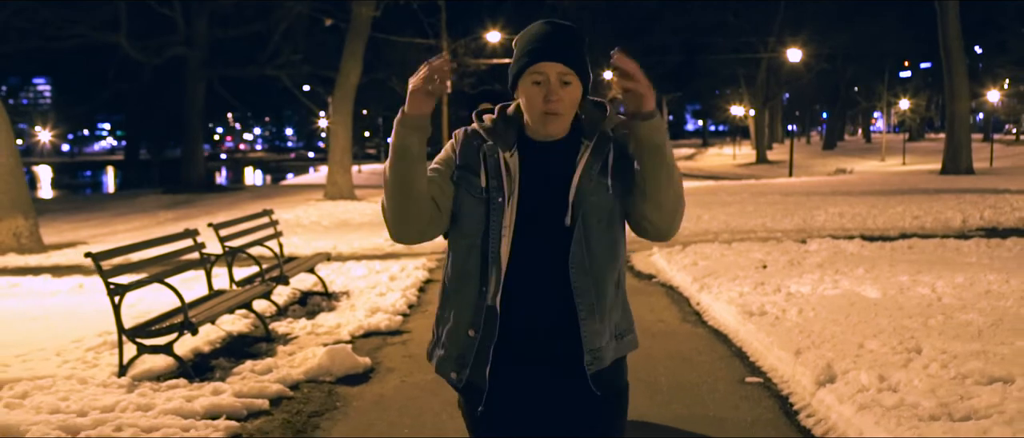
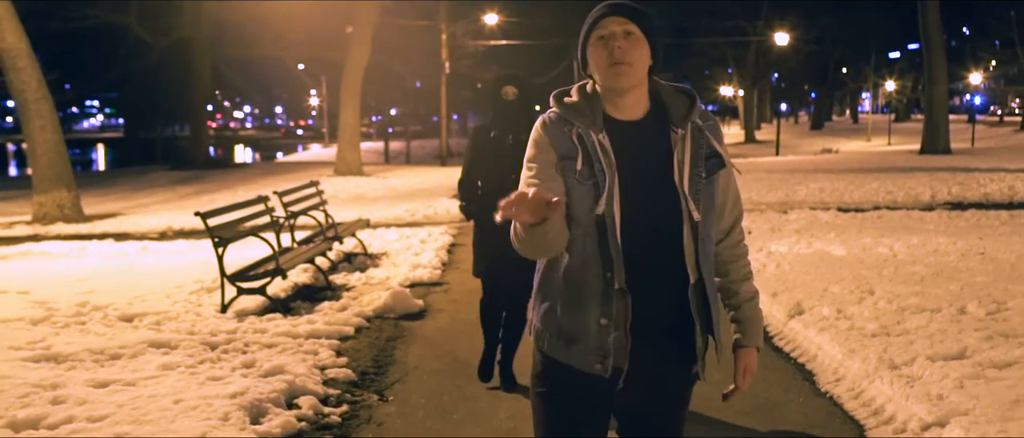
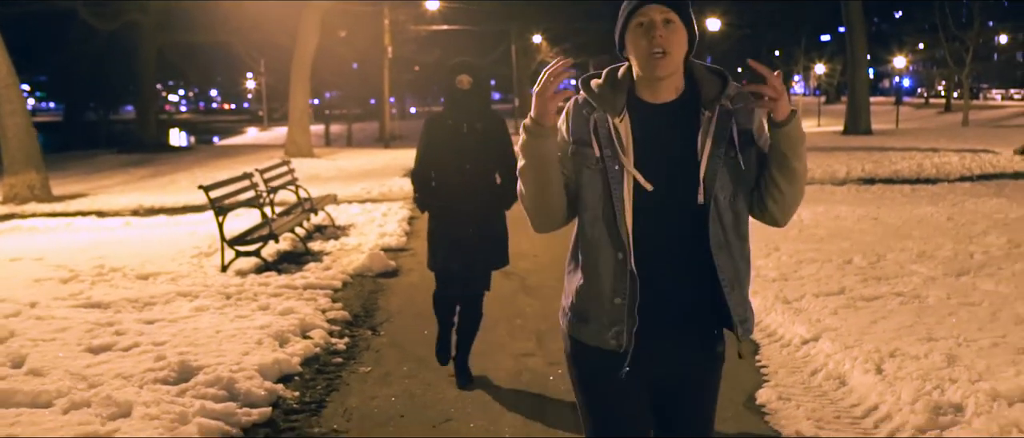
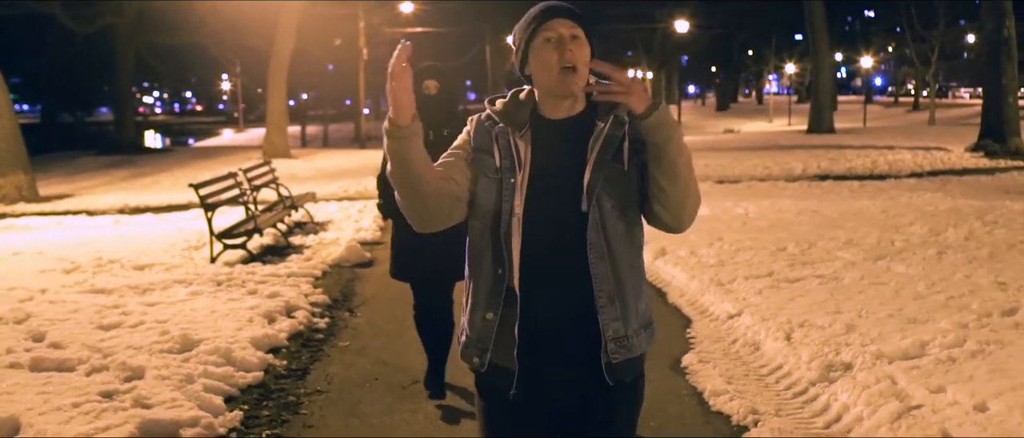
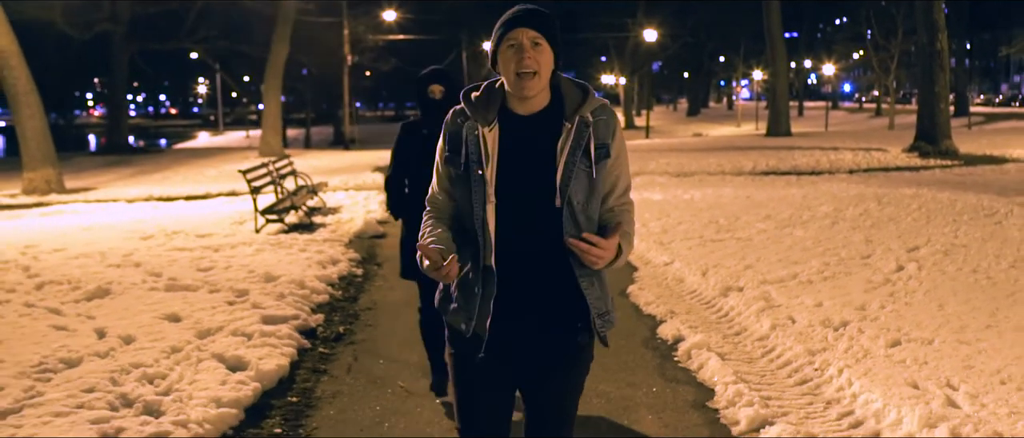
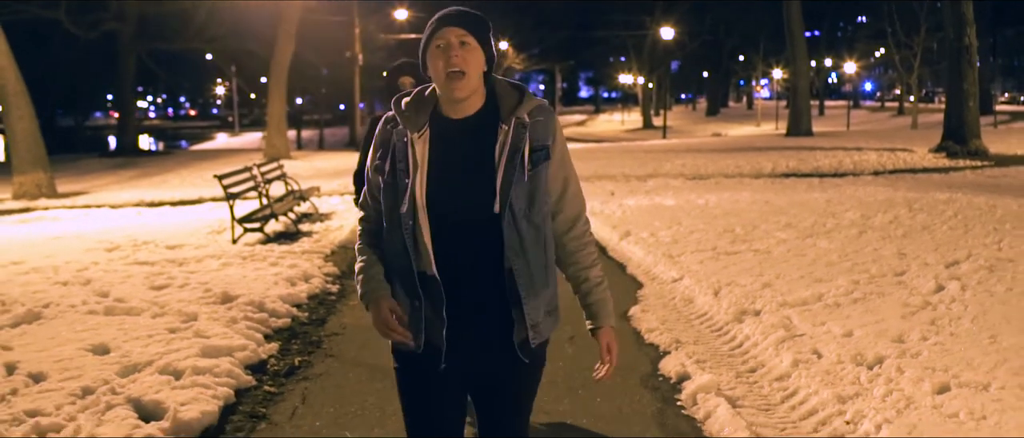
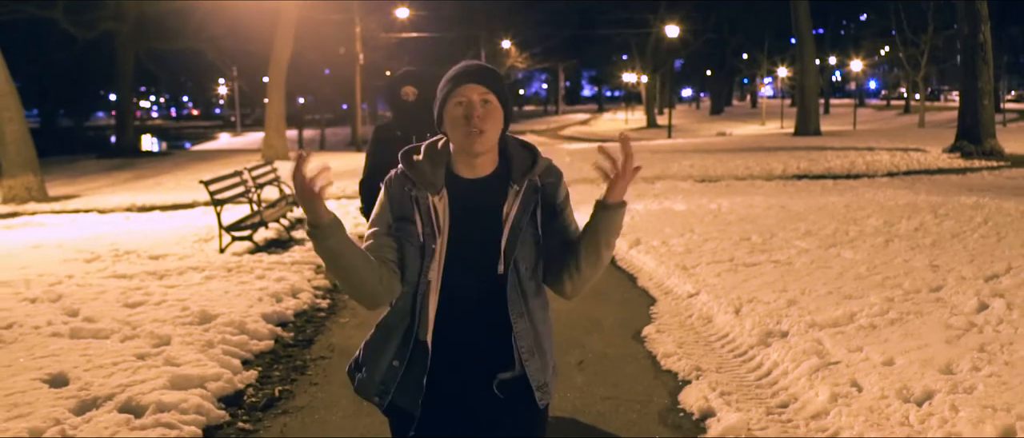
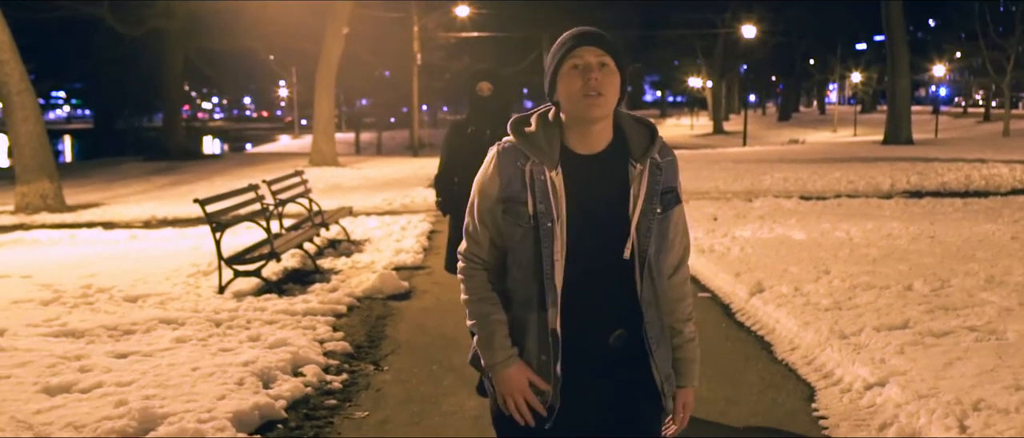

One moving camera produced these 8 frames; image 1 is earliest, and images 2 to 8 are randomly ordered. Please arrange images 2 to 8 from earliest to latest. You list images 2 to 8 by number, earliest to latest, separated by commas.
2, 8, 3, 4, 7, 6, 5
